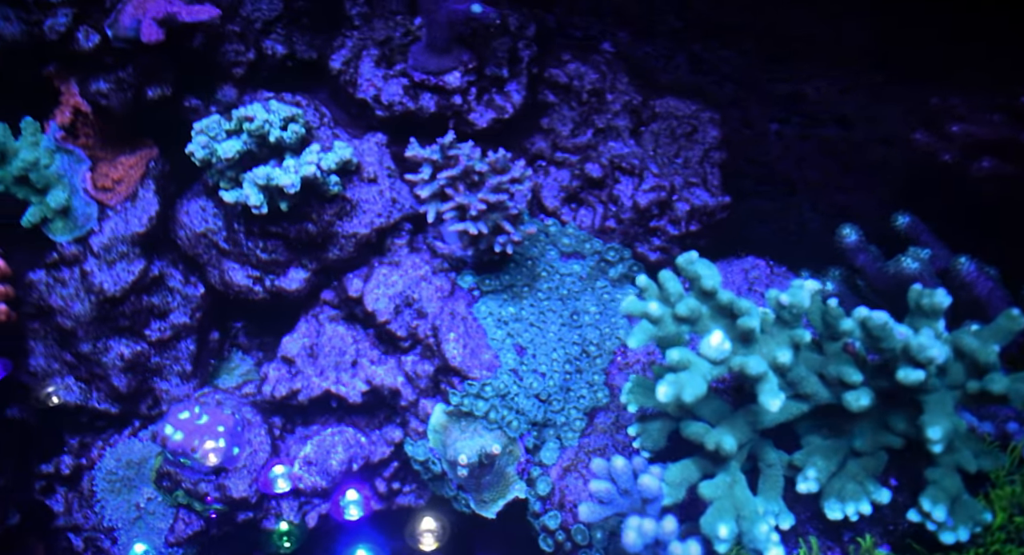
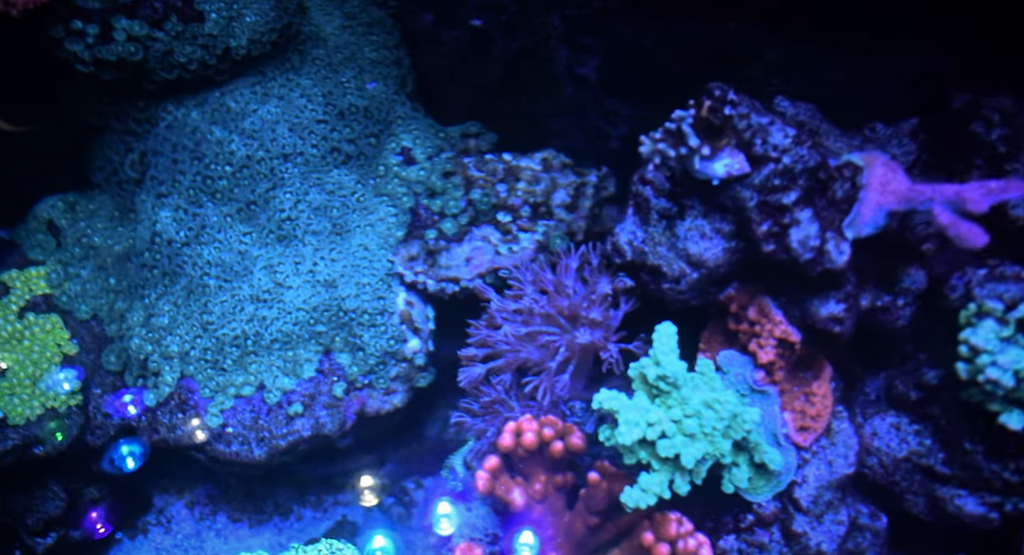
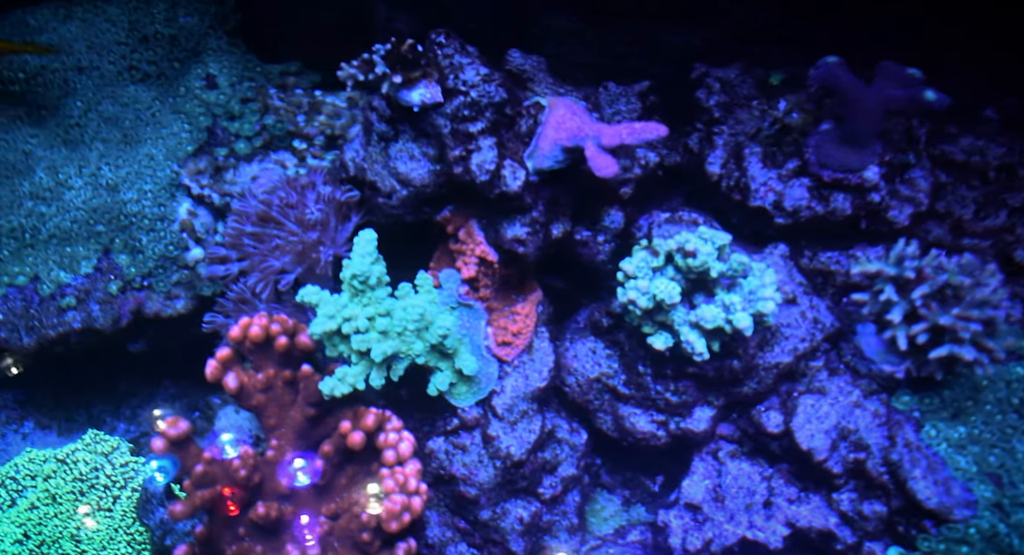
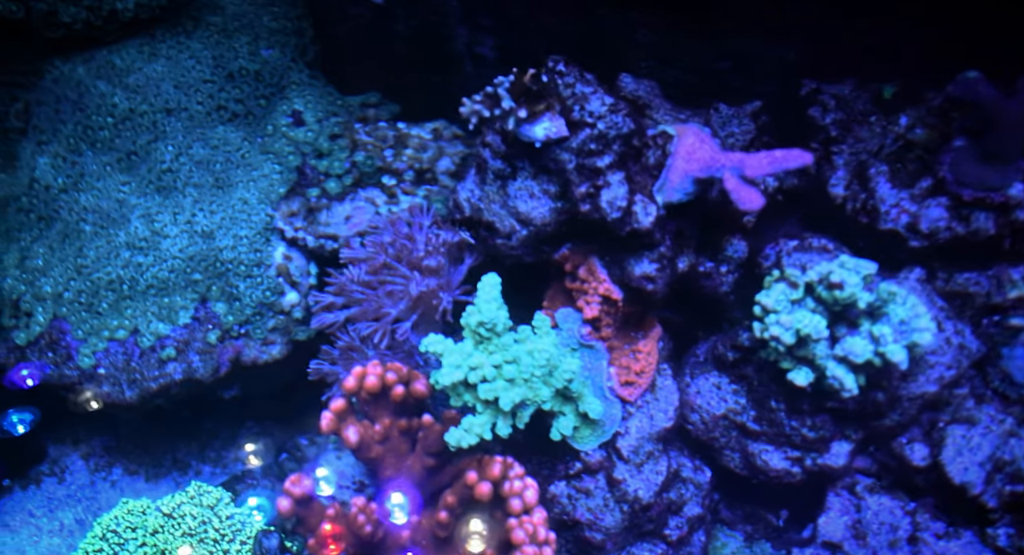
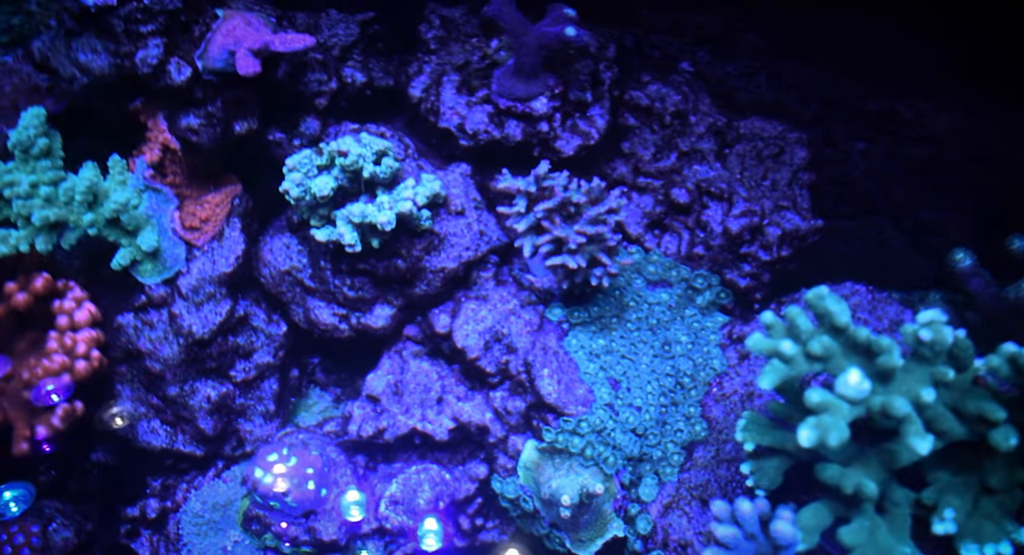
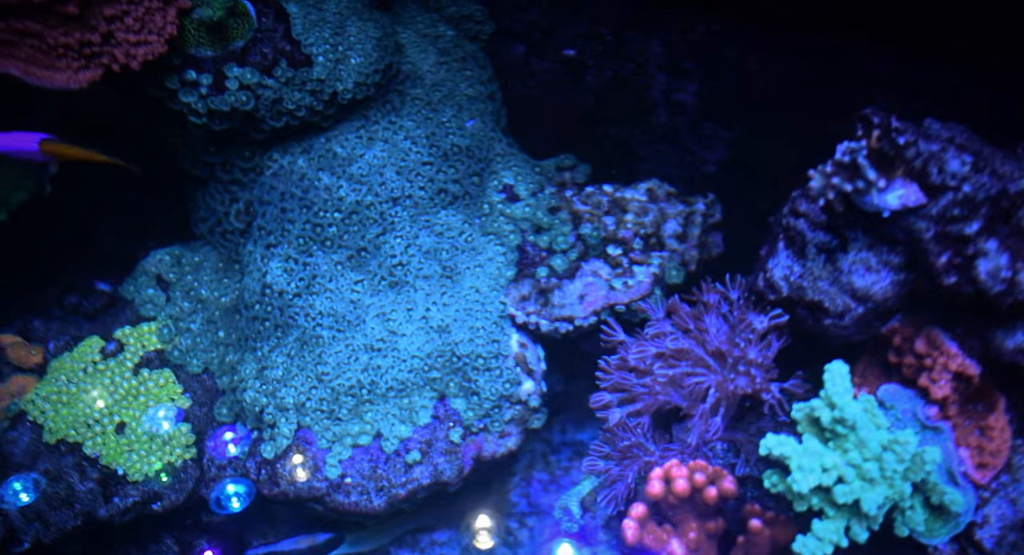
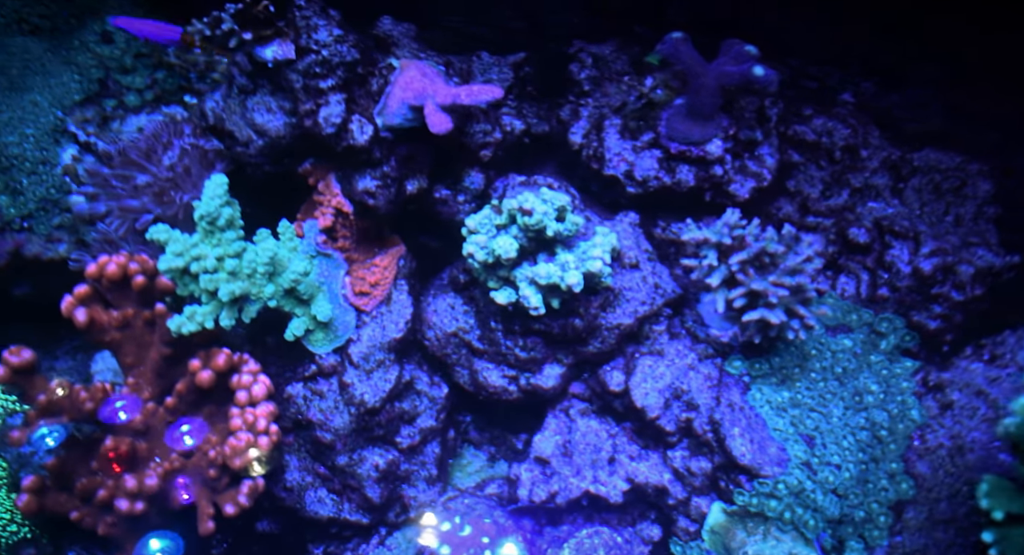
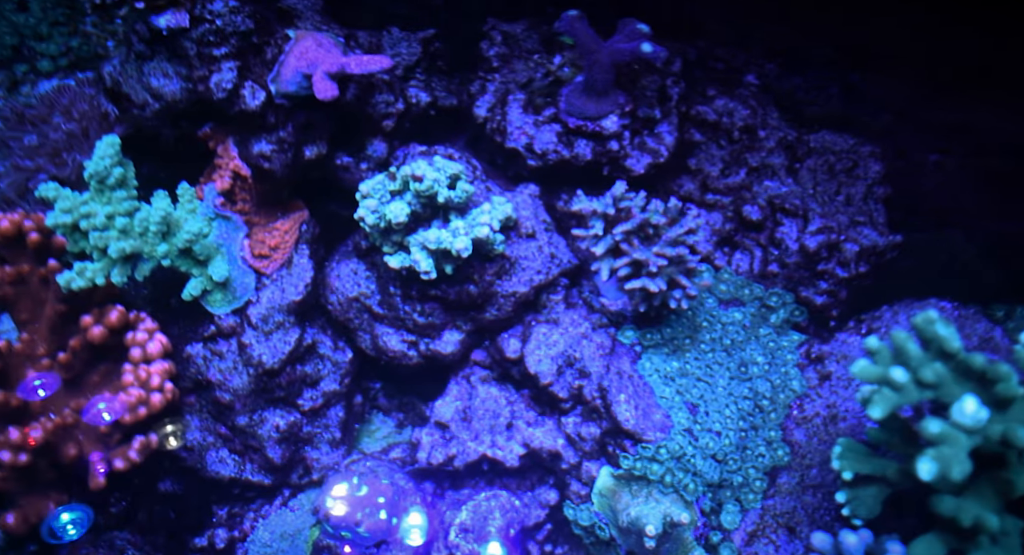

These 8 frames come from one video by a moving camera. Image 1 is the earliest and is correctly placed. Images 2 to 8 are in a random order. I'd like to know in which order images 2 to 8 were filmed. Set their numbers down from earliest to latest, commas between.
5, 8, 7, 3, 4, 2, 6
